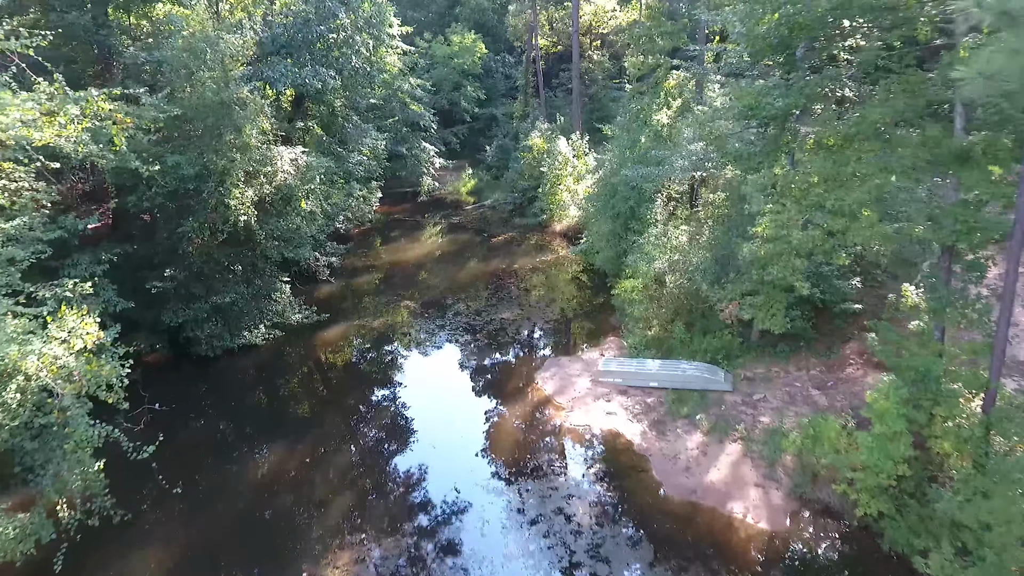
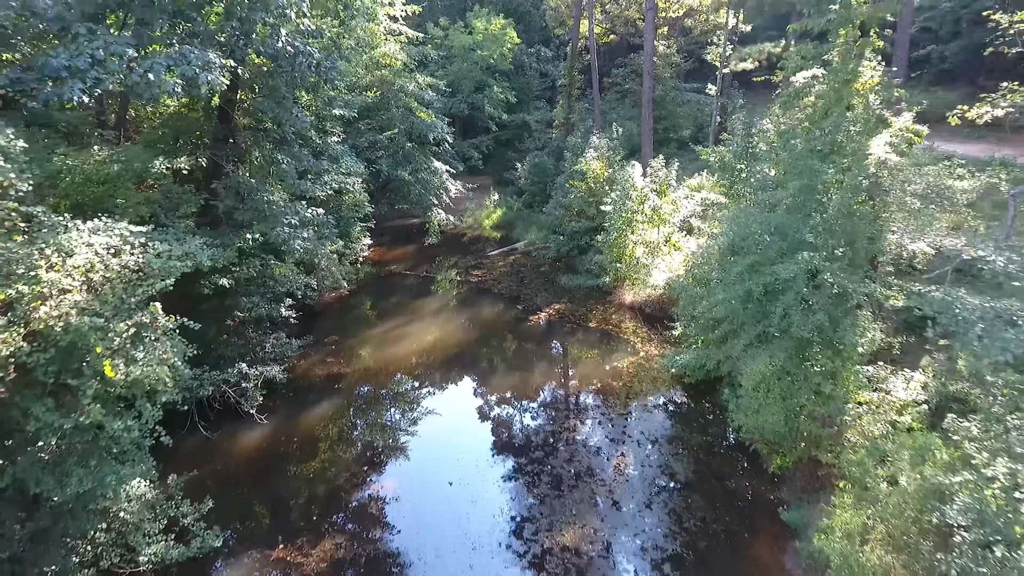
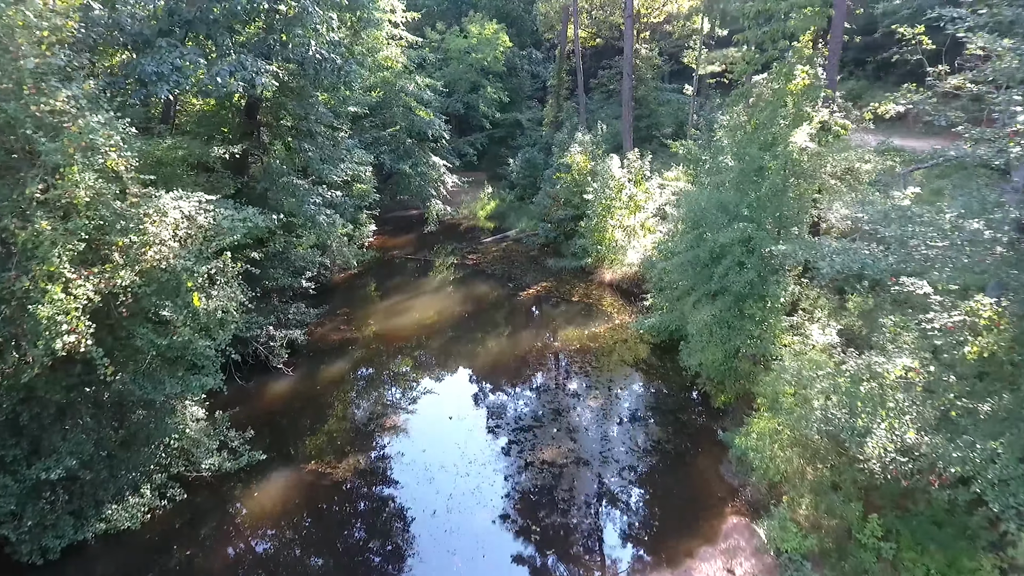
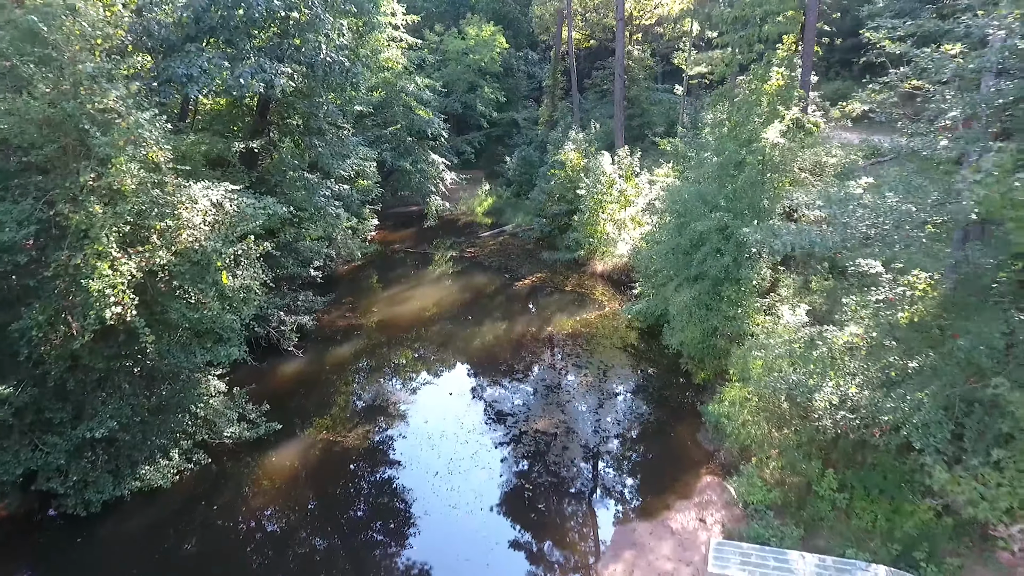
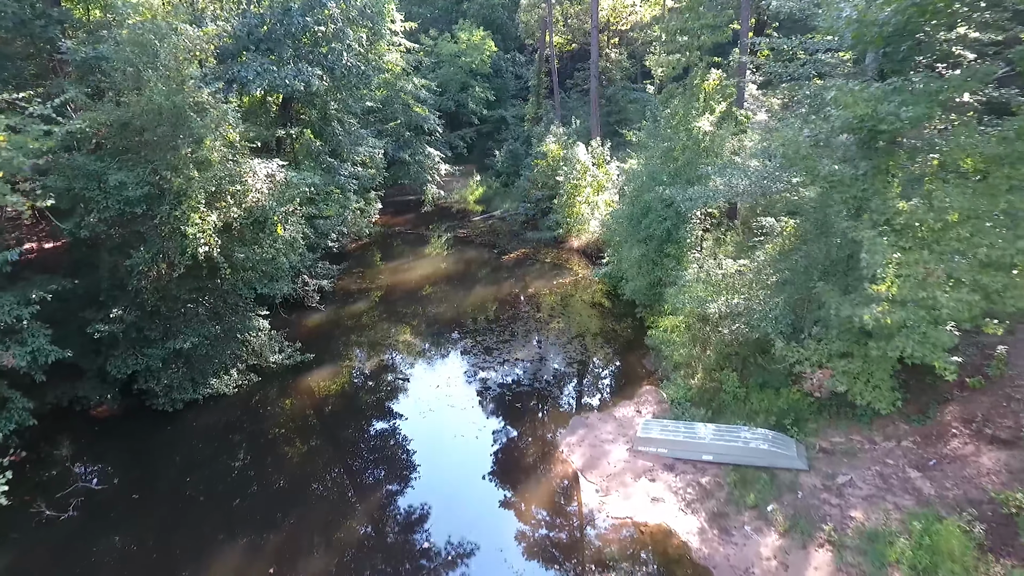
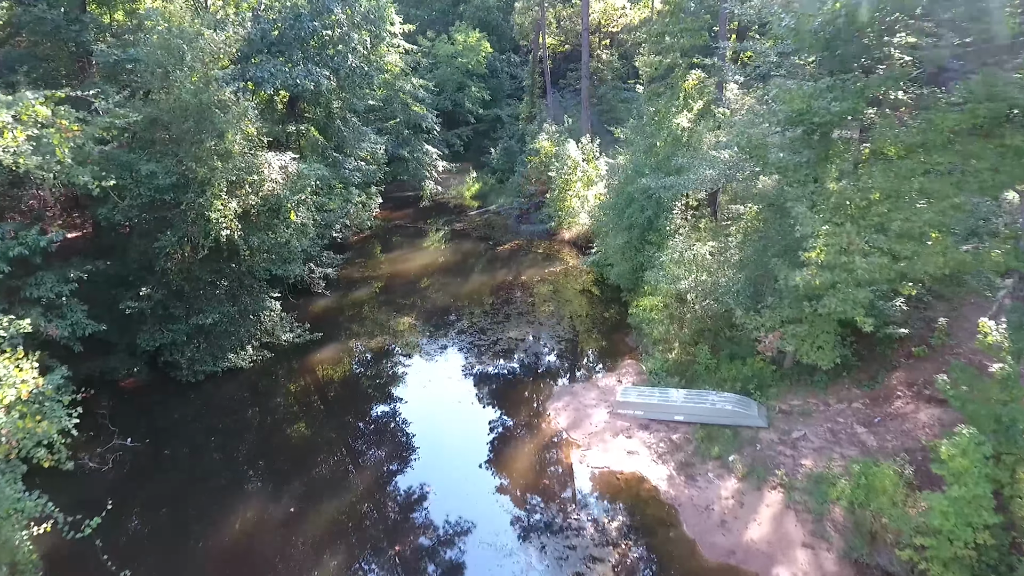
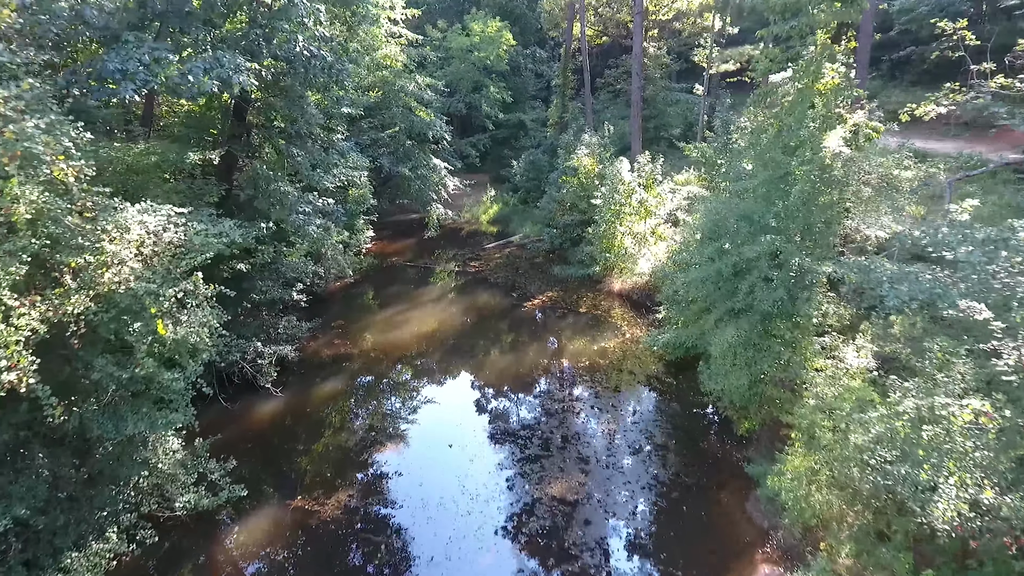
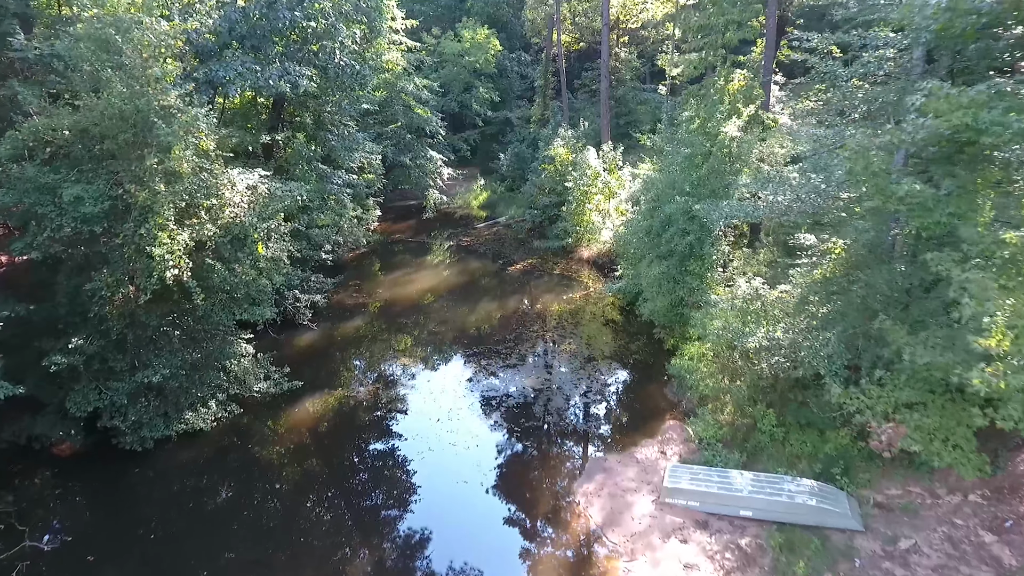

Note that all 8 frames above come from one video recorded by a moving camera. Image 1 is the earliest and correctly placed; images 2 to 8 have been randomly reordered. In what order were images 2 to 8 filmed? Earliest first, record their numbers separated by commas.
6, 5, 8, 4, 3, 7, 2
